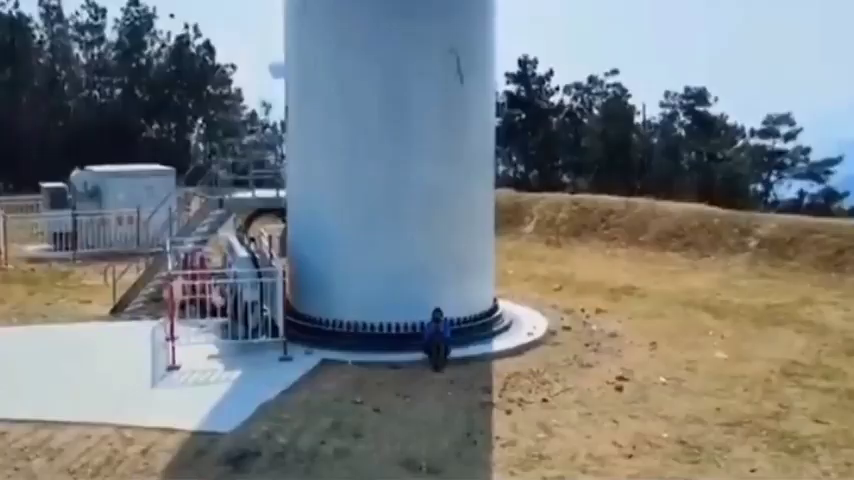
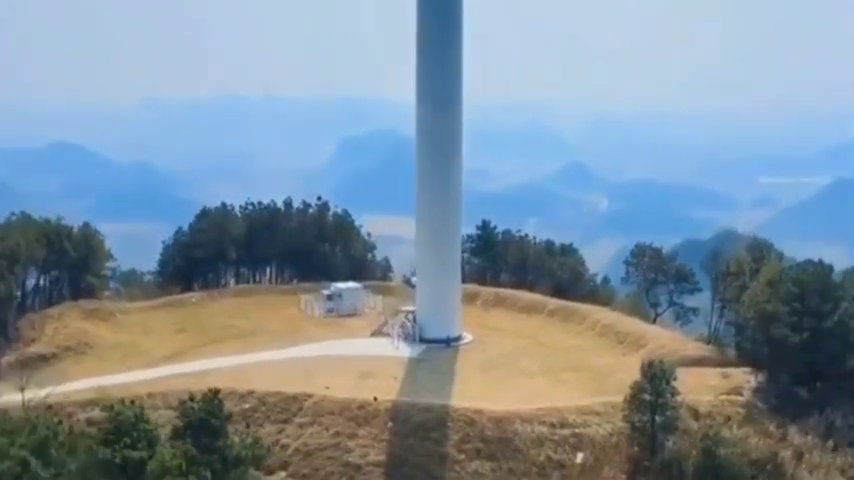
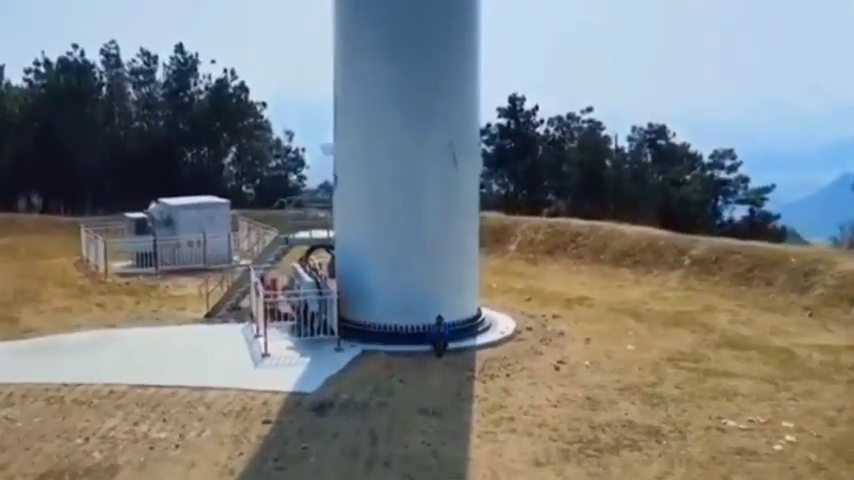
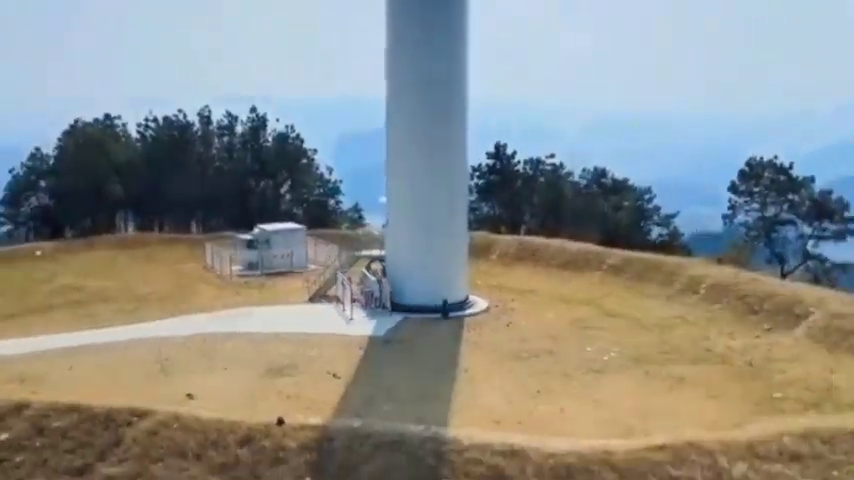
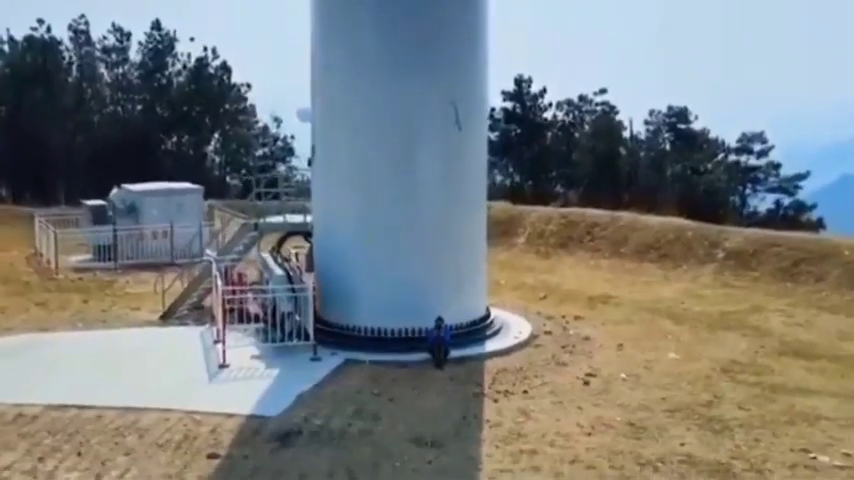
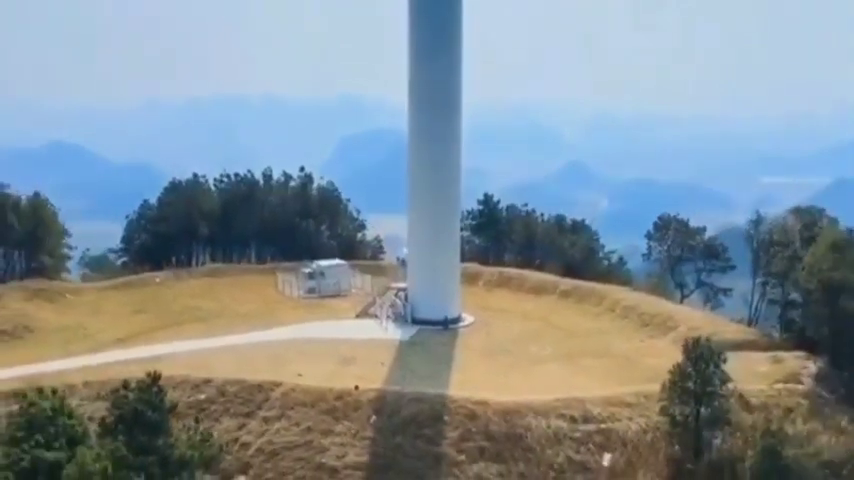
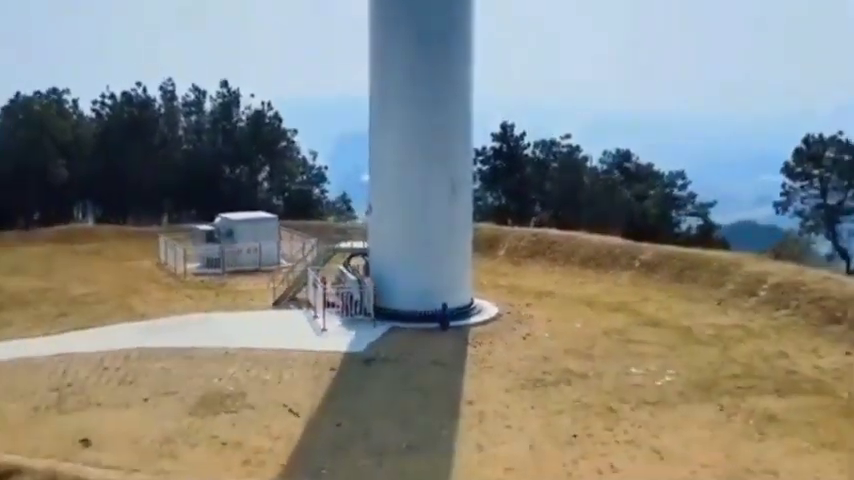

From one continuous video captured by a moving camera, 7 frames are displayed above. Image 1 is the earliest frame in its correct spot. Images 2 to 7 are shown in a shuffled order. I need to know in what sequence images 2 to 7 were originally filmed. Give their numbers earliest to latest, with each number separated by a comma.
5, 3, 7, 4, 6, 2
